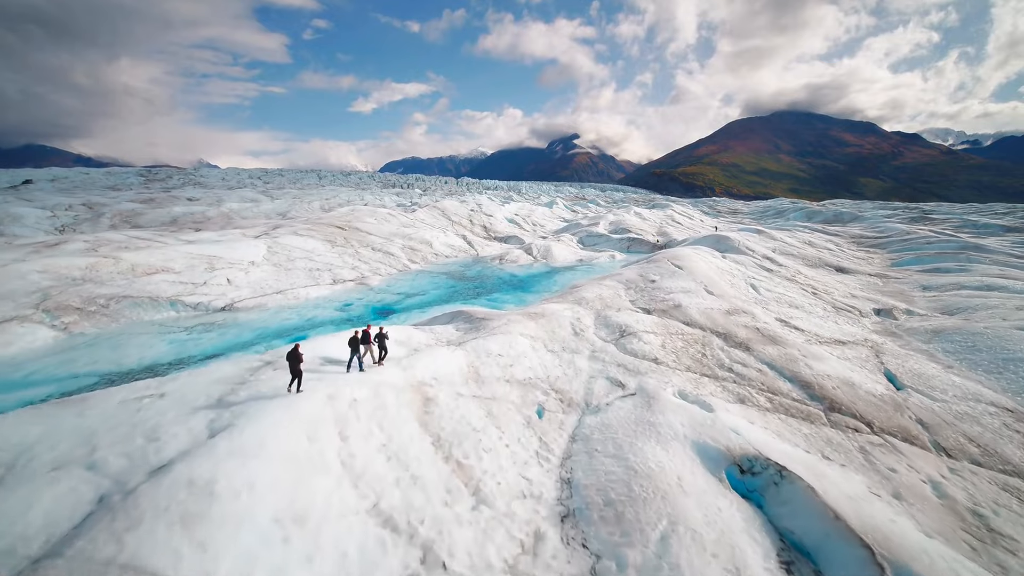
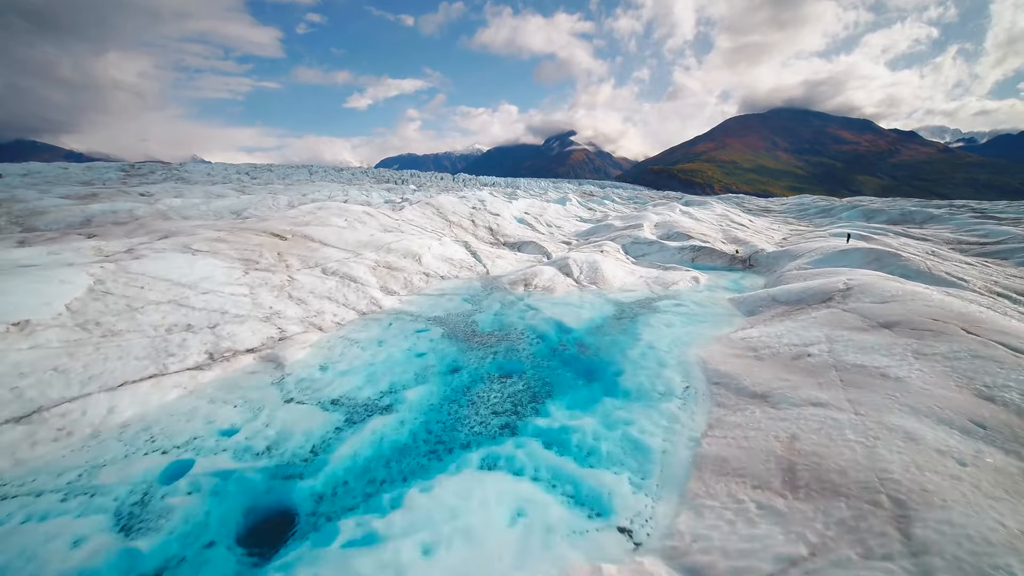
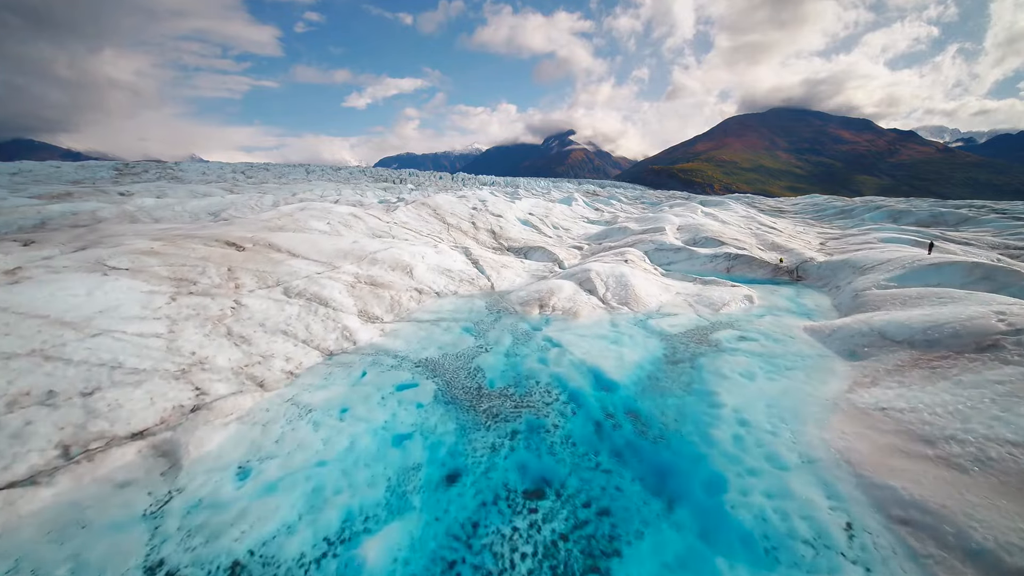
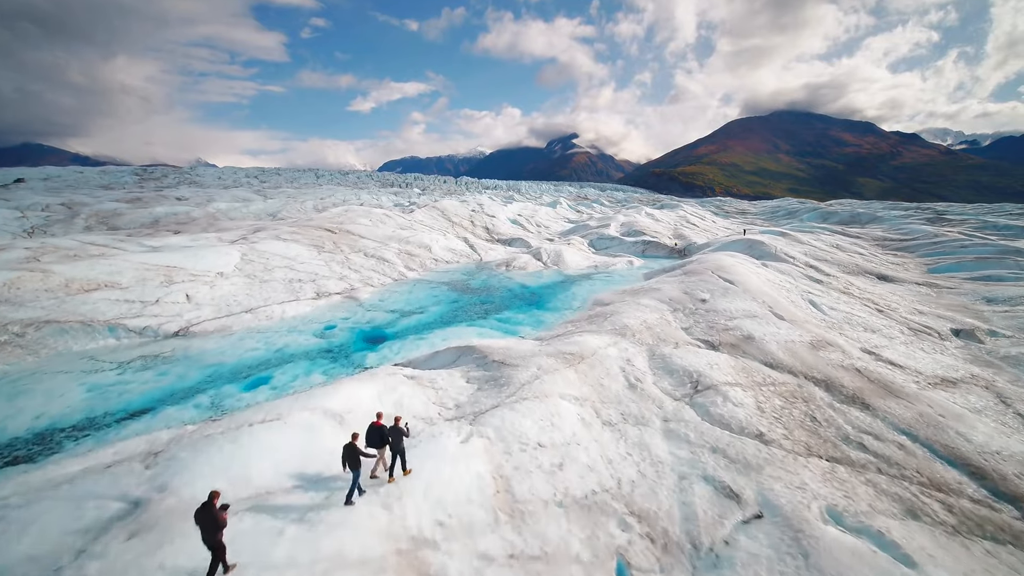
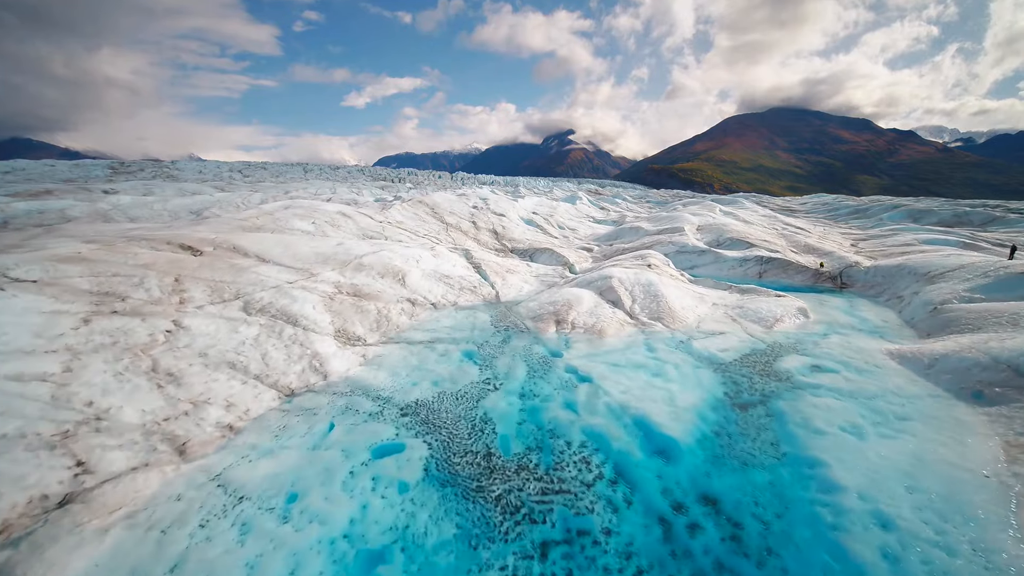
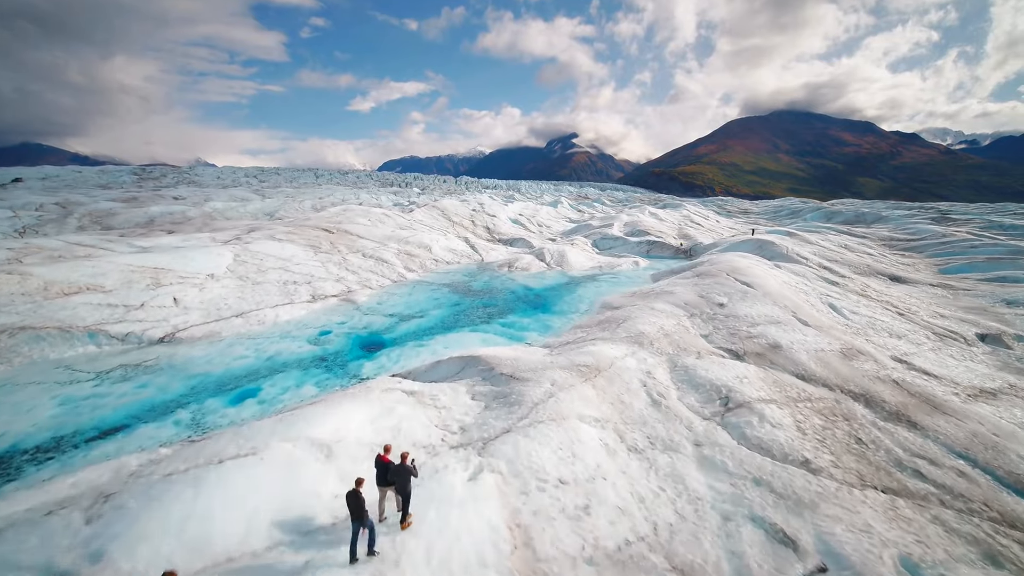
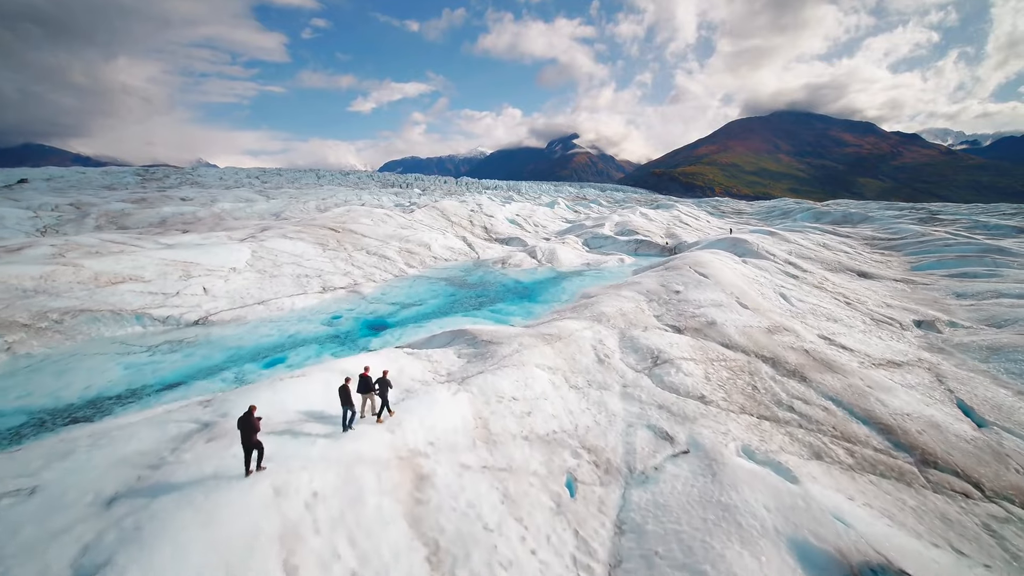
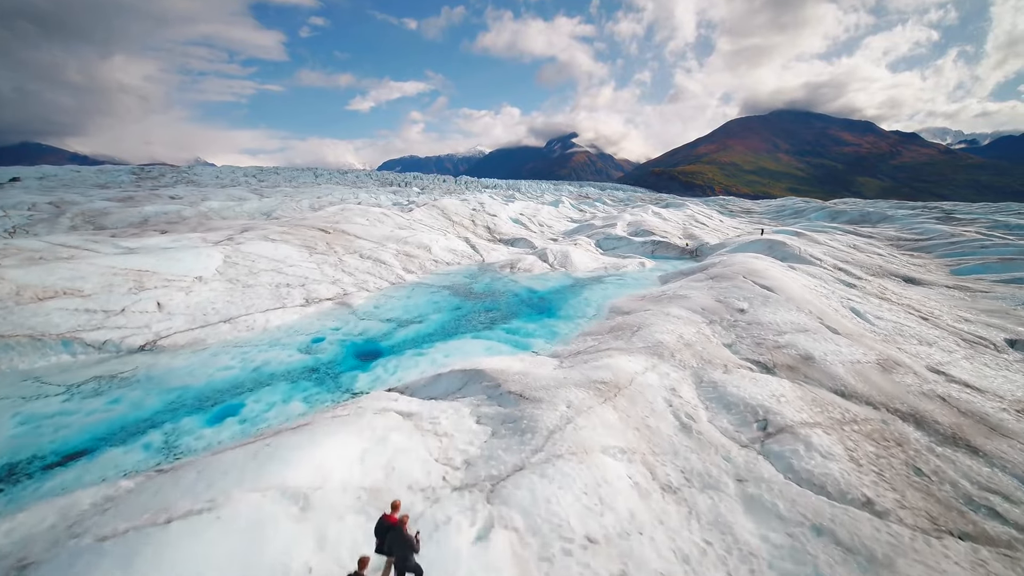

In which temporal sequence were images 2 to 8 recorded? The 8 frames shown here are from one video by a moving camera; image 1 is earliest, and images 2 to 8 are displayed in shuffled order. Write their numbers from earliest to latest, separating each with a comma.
7, 4, 6, 8, 2, 3, 5
